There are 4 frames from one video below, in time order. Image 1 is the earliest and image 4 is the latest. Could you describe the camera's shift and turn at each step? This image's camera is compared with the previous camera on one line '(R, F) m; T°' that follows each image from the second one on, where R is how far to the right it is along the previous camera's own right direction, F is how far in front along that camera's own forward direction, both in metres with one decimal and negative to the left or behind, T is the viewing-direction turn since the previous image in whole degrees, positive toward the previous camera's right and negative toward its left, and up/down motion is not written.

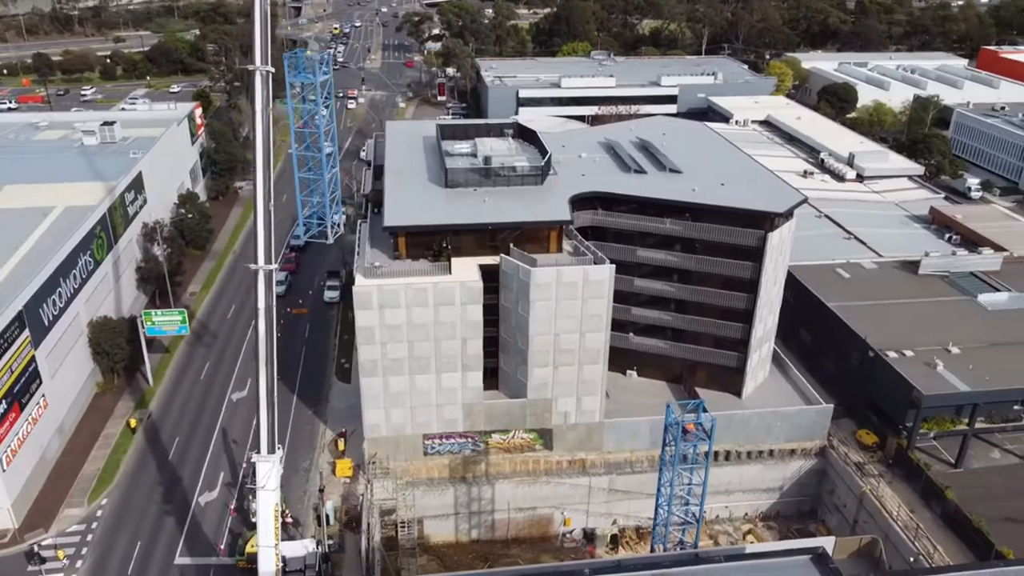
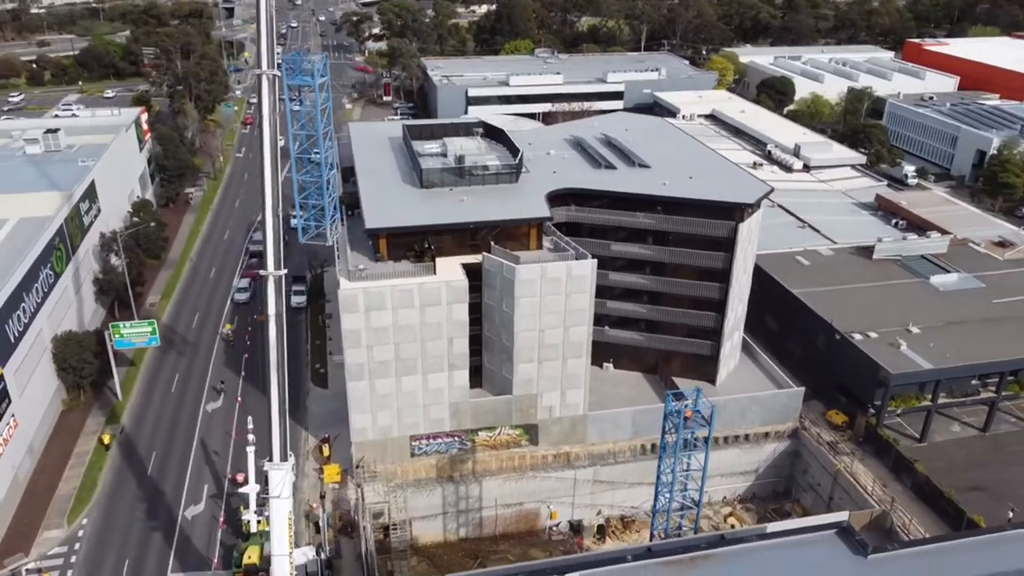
(-2.2, -0.2) m; +4°
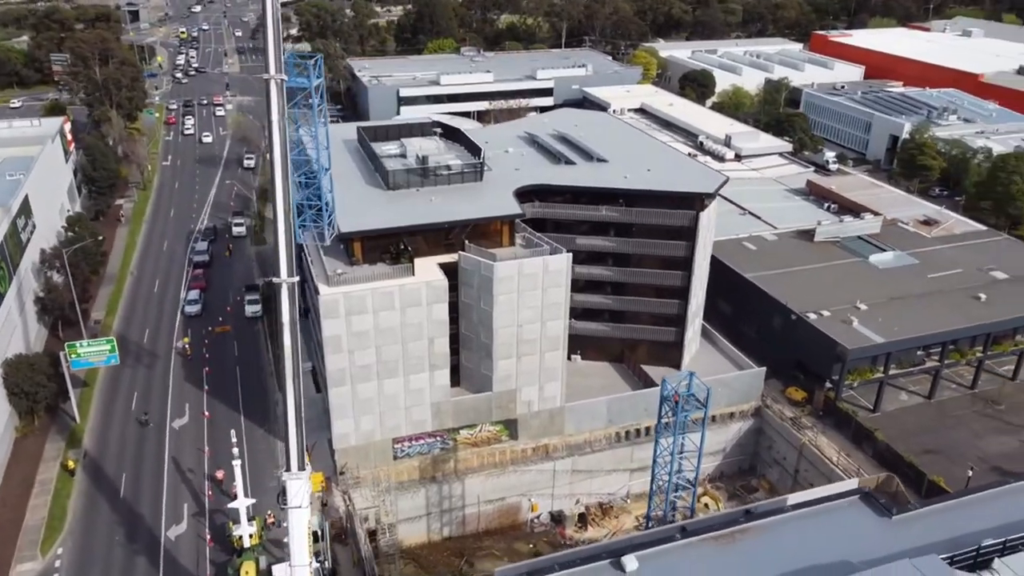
(-2.9, -0.2) m; +6°
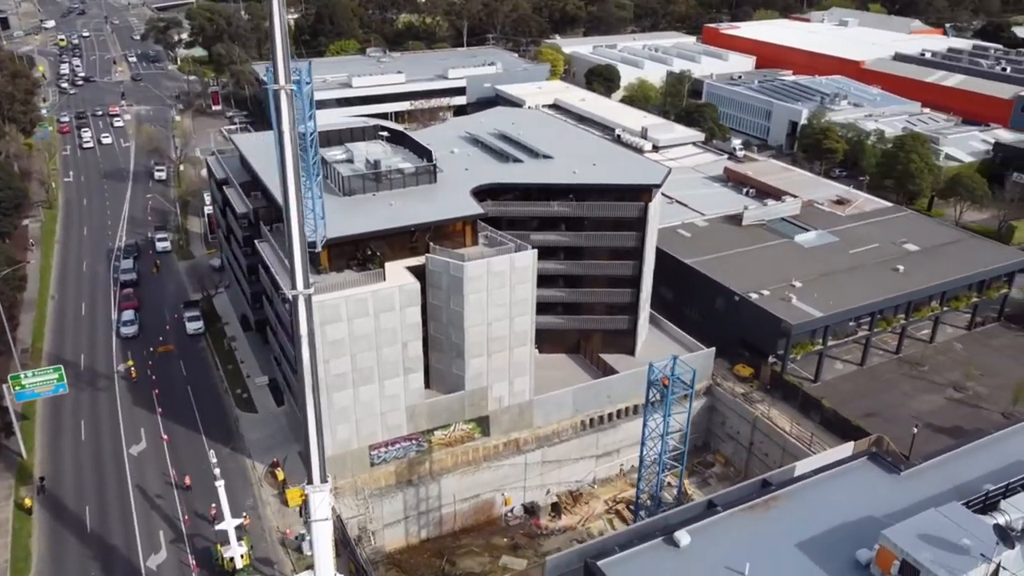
(-3.5, -0.4) m; +7°
